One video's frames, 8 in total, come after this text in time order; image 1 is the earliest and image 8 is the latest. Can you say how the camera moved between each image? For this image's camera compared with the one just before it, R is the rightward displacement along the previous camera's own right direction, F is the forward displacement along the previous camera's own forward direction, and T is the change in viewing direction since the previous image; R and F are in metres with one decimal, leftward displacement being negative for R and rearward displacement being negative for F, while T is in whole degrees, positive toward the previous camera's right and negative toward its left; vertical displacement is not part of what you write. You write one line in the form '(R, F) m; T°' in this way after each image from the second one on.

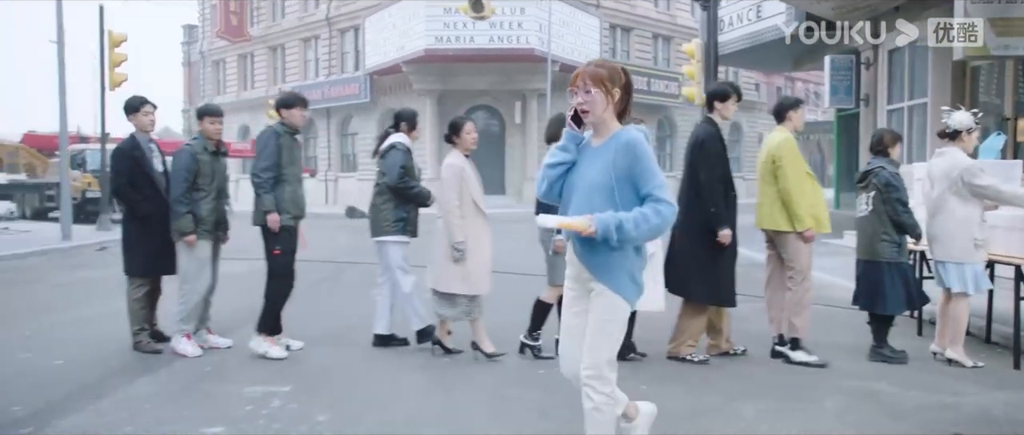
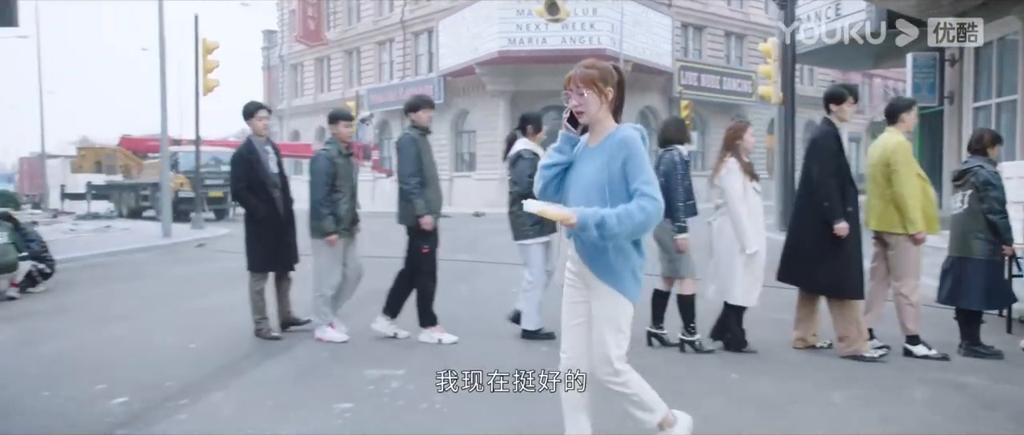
(-0.2, -0.4) m; -5°
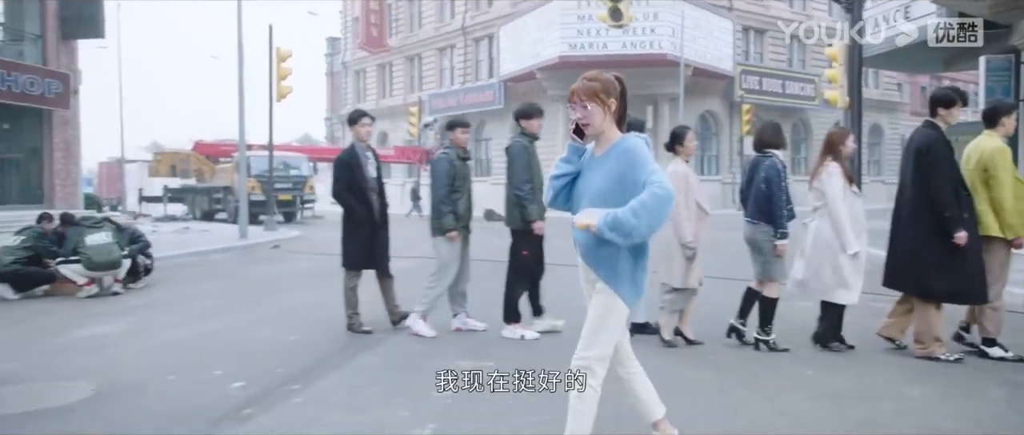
(-0.2, -0.3) m; -4°
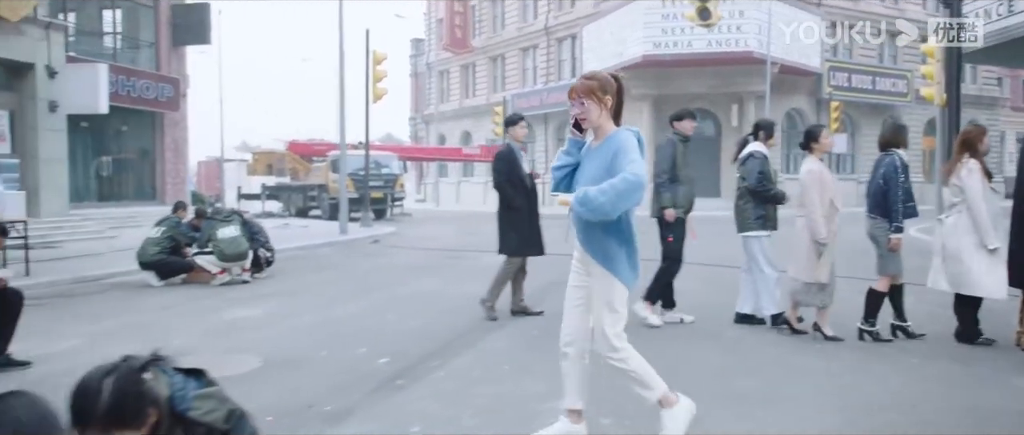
(-0.3, -0.5) m; -5°
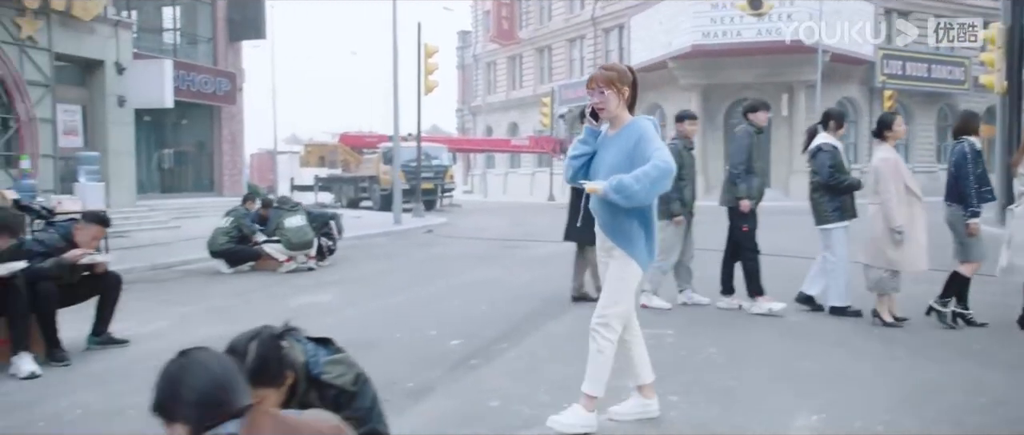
(-0.2, -0.3) m; -3°
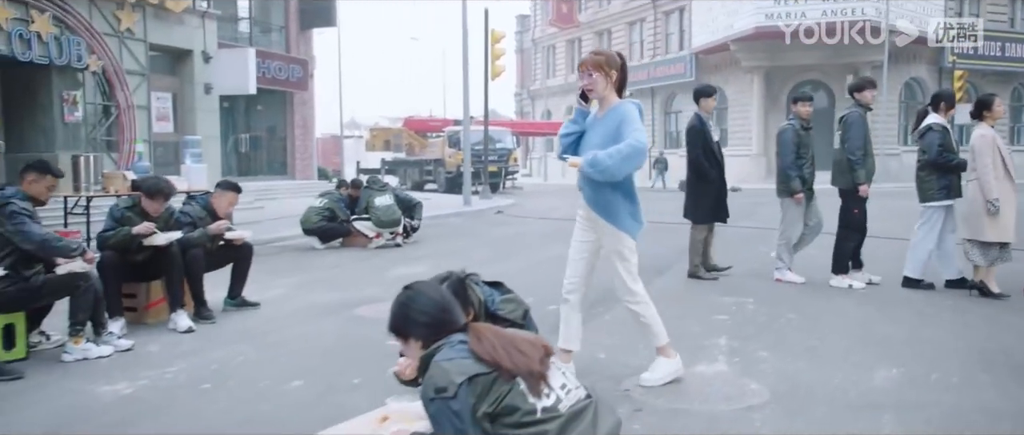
(-0.3, -0.6) m; -4°
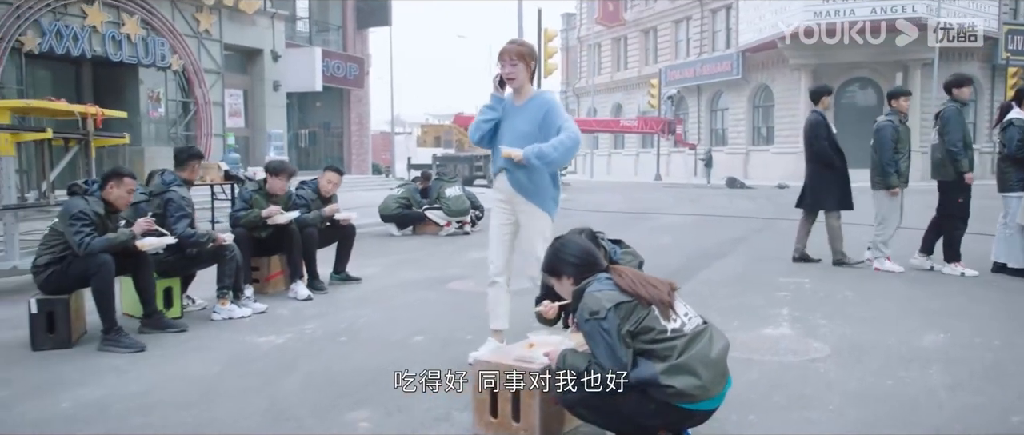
(-0.4, -0.8) m; -3°
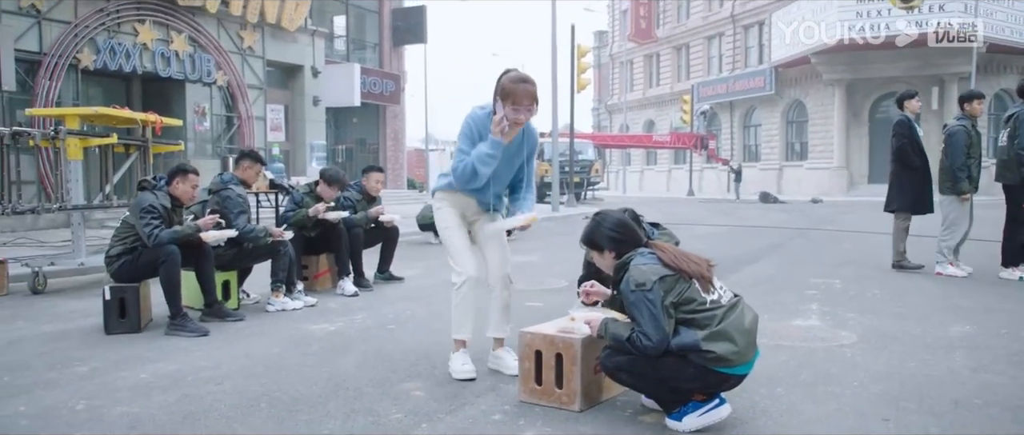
(-0.1, -0.3) m; -2°
